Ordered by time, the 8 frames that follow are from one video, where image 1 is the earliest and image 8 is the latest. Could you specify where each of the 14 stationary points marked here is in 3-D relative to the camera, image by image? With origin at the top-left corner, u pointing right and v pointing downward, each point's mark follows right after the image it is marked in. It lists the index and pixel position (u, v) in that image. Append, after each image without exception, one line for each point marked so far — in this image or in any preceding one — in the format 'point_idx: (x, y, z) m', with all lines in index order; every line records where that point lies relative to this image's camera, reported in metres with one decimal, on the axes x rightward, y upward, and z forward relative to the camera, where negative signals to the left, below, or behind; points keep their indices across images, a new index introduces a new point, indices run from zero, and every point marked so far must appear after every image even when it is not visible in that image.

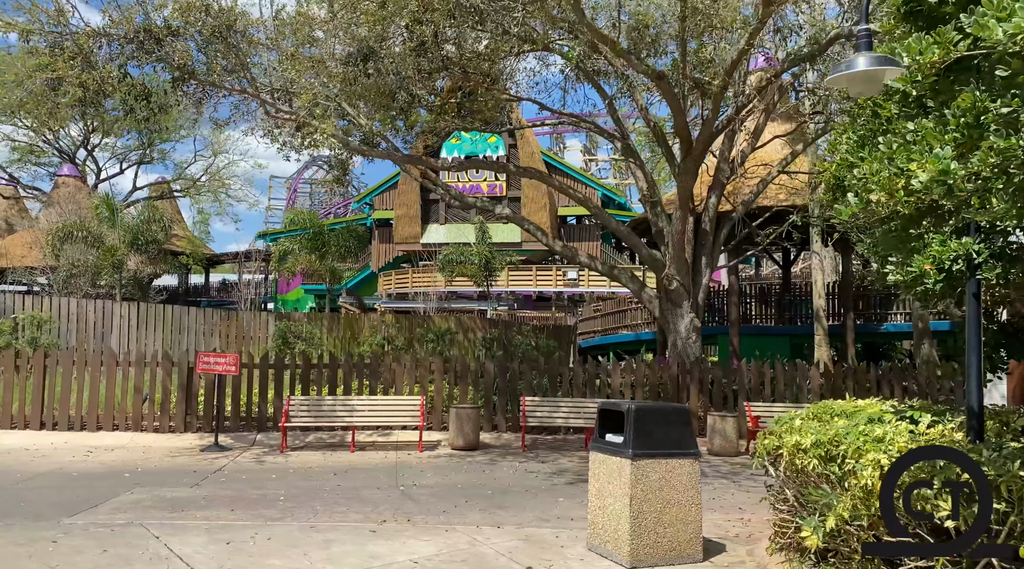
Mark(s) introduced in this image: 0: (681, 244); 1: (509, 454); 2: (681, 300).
0: (+2.7, +0.7, +13.5) m
1: (0.0, -2.2, +11.1) m
2: (+2.7, -0.2, +13.6) m
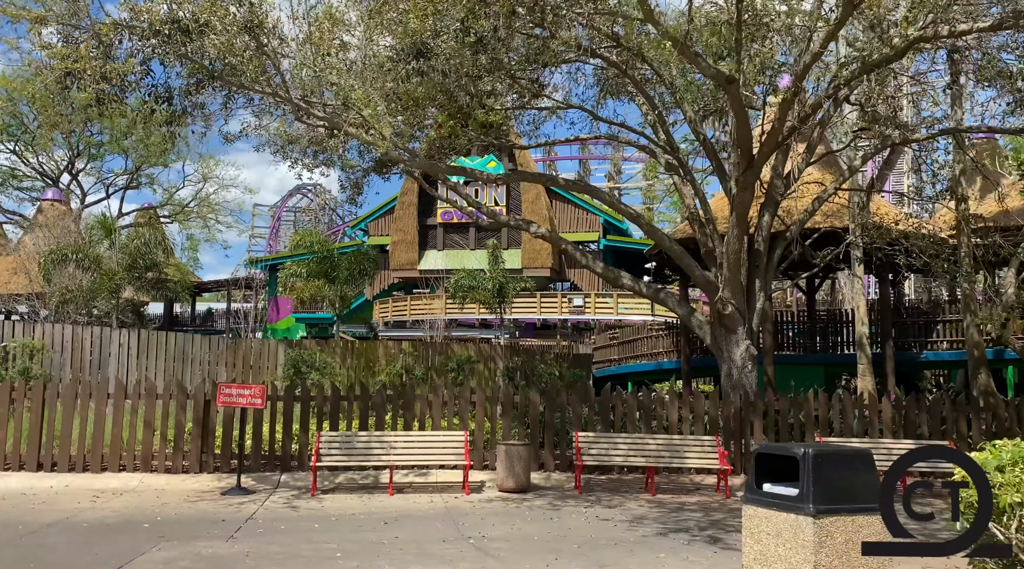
0: (+3.3, +0.3, +12.5) m
1: (+0.7, -2.5, +10.0) m
2: (+3.3, -0.6, +12.6) m
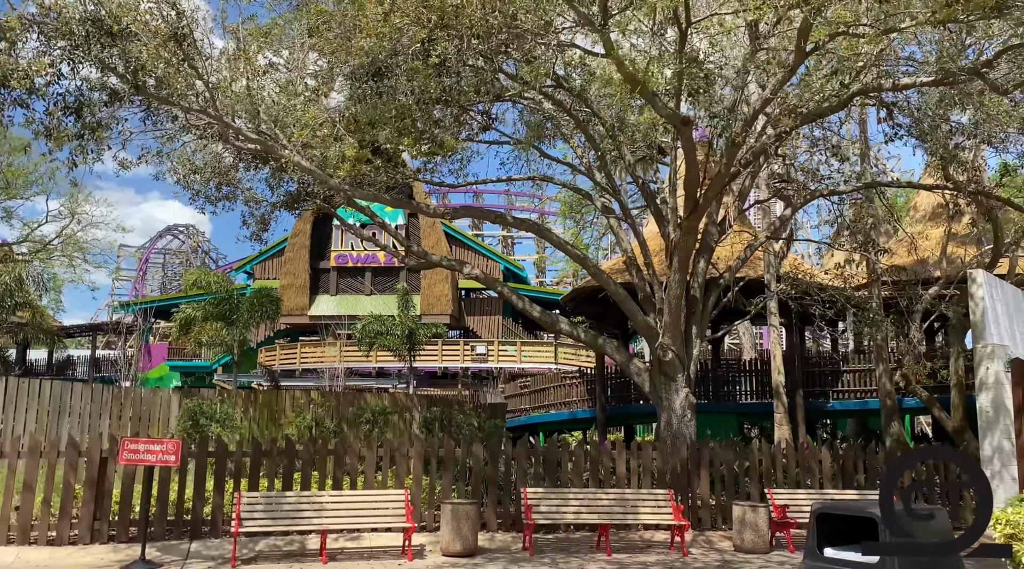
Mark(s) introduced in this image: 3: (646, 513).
0: (+2.4, -0.4, +12.2) m
1: (+0.1, -3.0, +9.2) m
2: (+2.4, -1.3, +12.3) m
3: (+1.6, -2.8, +10.3) m
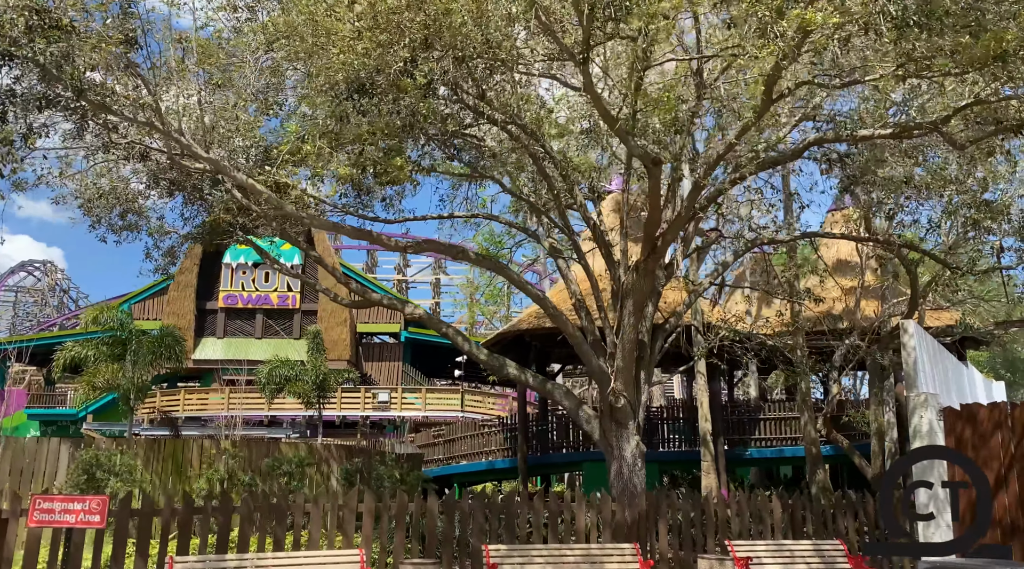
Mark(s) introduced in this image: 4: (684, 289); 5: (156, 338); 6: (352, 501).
0: (+1.7, -1.0, +11.9) m
1: (-0.2, -3.4, +8.4) m
2: (+1.6, -1.9, +11.9) m
3: (+1.2, -3.3, +9.7) m
4: (+2.9, -0.1, +14.3) m
5: (-6.9, -1.1, +16.2) m
6: (-1.8, -2.5, +9.6) m
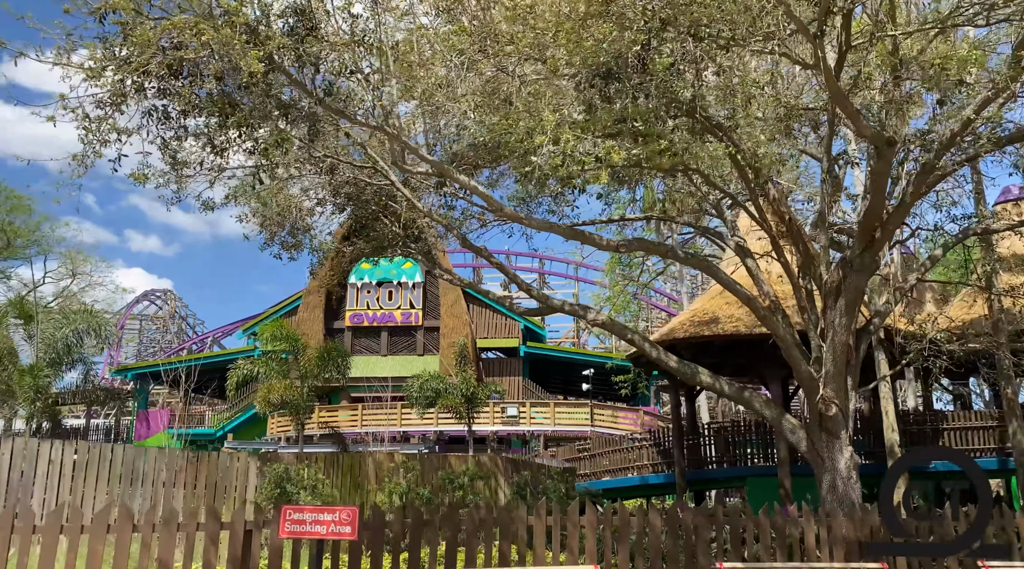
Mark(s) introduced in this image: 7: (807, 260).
0: (+4.3, -1.0, +11.1) m
1: (+2.2, -3.3, +7.8) m
2: (+4.3, -1.9, +11.1) m
3: (+3.6, -3.2, +8.9) m
4: (+5.8, -0.1, +13.3) m
5: (-3.7, -1.4, +16.3) m
6: (+0.7, -2.5, +9.1) m
7: (+4.1, +0.4, +11.7) m
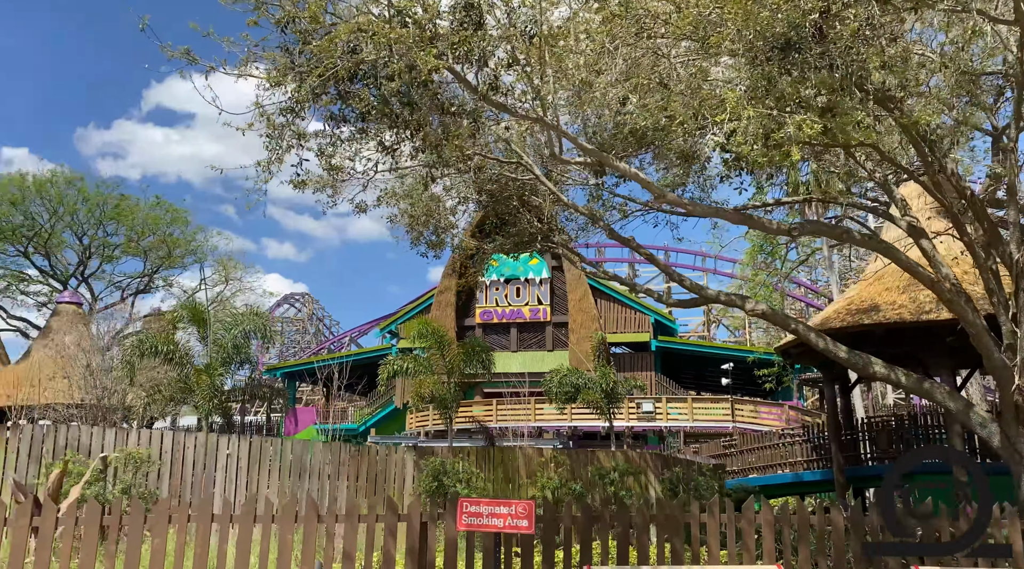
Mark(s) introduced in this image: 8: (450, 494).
0: (+6.3, -0.7, +10.1) m
1: (+3.8, -3.2, +7.1) m
2: (+6.3, -1.6, +10.1) m
3: (+5.4, -3.0, +8.1) m
4: (+8.0, +0.2, +12.1) m
5: (-0.9, -1.3, +16.5) m
6: (+2.4, -2.3, +8.7) m
7: (+6.1, +0.6, +10.8) m
8: (-0.9, -3.1, +12.5) m
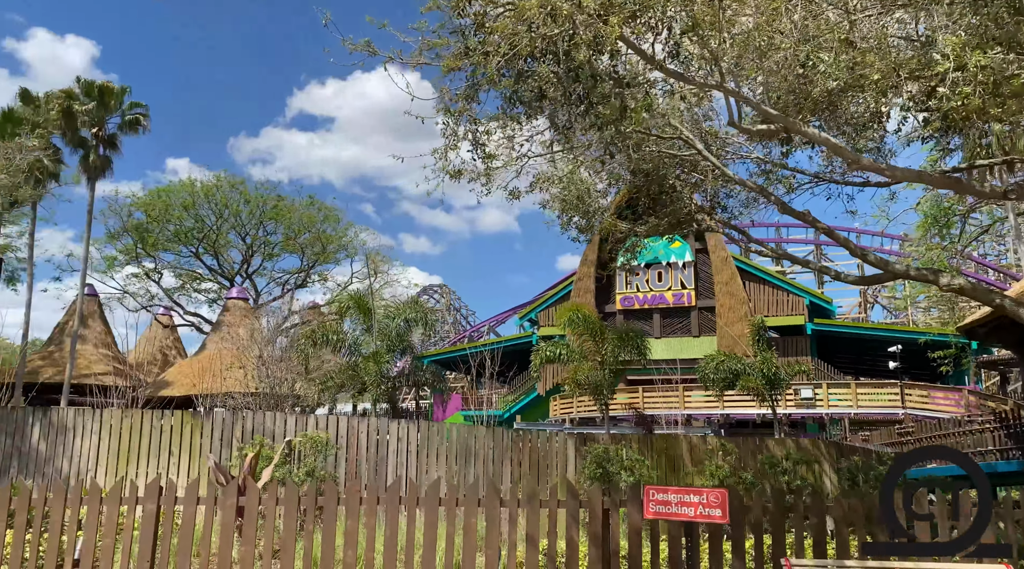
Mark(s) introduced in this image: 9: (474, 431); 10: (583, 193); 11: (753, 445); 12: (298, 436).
0: (+8.2, -0.3, +8.7) m
1: (+5.3, -2.9, +6.2) m
2: (+8.2, -1.2, +8.7) m
3: (+7.0, -2.6, +6.9) m
4: (+10.2, +0.7, +10.4) m
5: (+2.2, -1.0, +16.1) m
6: (+4.2, -2.1, +8.0) m
7: (+8.1, +1.0, +9.3) m
8: (+1.6, -2.8, +12.2) m
9: (-0.6, -2.3, +13.2) m
10: (+1.2, +1.6, +14.3) m
11: (+4.2, -2.7, +14.6) m
12: (-3.4, -2.4, +13.3) m
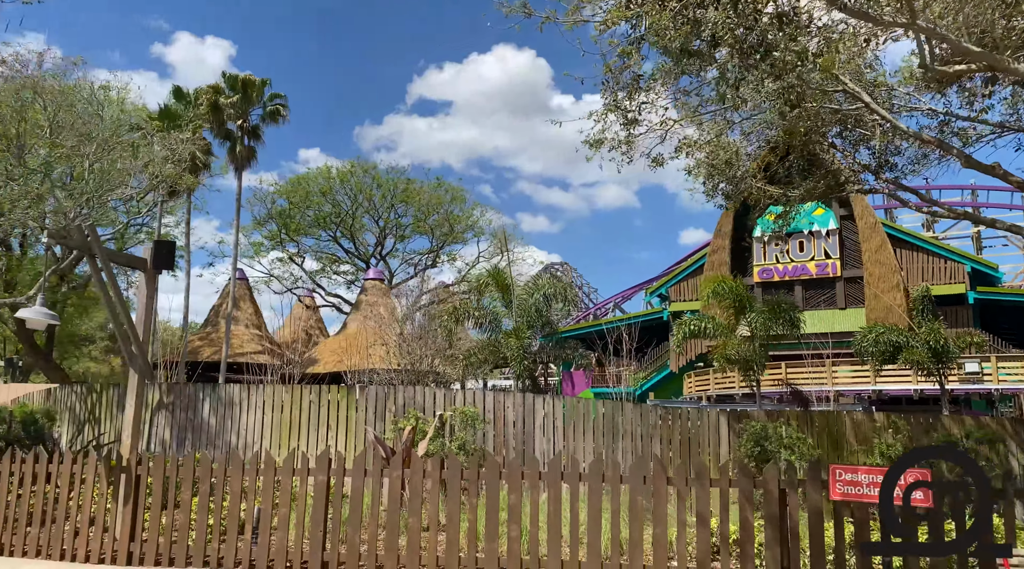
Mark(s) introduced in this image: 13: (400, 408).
0: (+9.7, +0.2, +7.0) m
1: (+6.5, -2.5, +5.1) m
2: (+9.8, -0.7, +7.0) m
3: (+8.3, -2.2, +5.5) m
4: (+11.9, +1.3, +8.4) m
5: (+4.9, -0.4, +15.3) m
6: (+5.7, -1.7, +7.0) m
7: (+9.7, +1.5, +7.7) m
8: (+3.8, -2.4, +11.6) m
9: (+1.8, -1.8, +12.8) m
10: (+3.6, +2.1, +13.6) m
11: (+6.7, -2.2, +13.5) m
12: (-1.1, -2.0, +13.4) m
13: (-1.9, -2.2, +14.7) m
